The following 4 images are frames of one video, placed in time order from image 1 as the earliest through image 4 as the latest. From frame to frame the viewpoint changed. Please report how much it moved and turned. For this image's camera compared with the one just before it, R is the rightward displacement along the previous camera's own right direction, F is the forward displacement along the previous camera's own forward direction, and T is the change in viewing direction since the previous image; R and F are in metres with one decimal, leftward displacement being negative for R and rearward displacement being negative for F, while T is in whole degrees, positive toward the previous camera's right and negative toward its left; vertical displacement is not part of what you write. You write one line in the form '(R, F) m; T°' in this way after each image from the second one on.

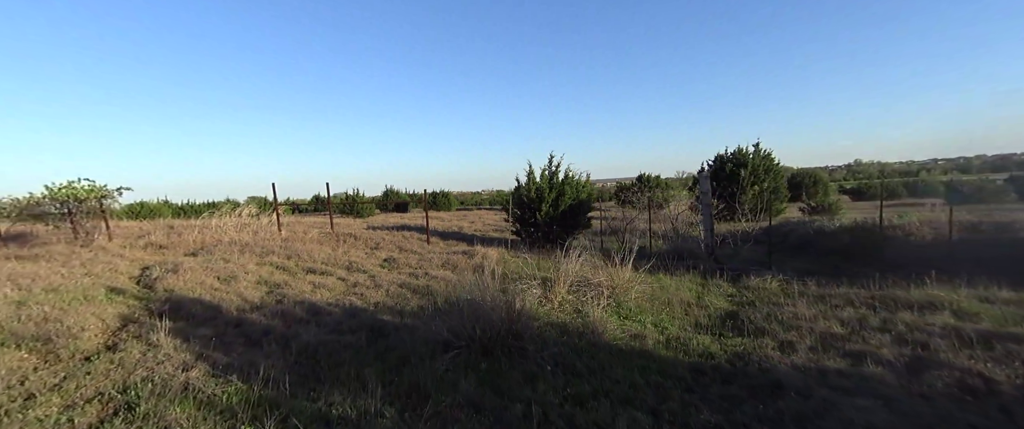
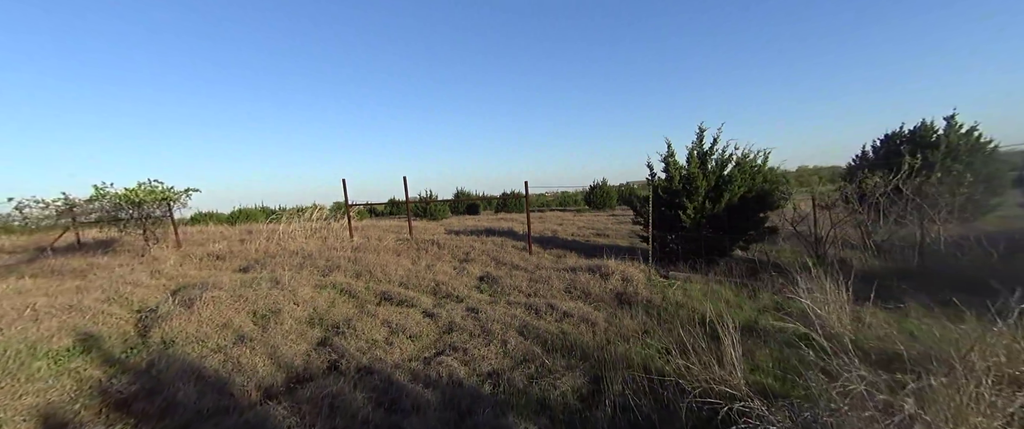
(-1.4, +2.7) m; -10°
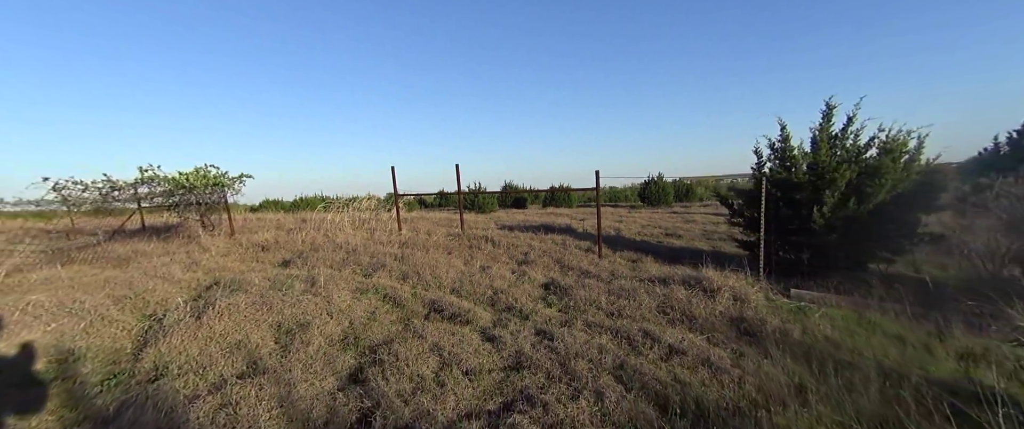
(-0.4, +1.1) m; -7°
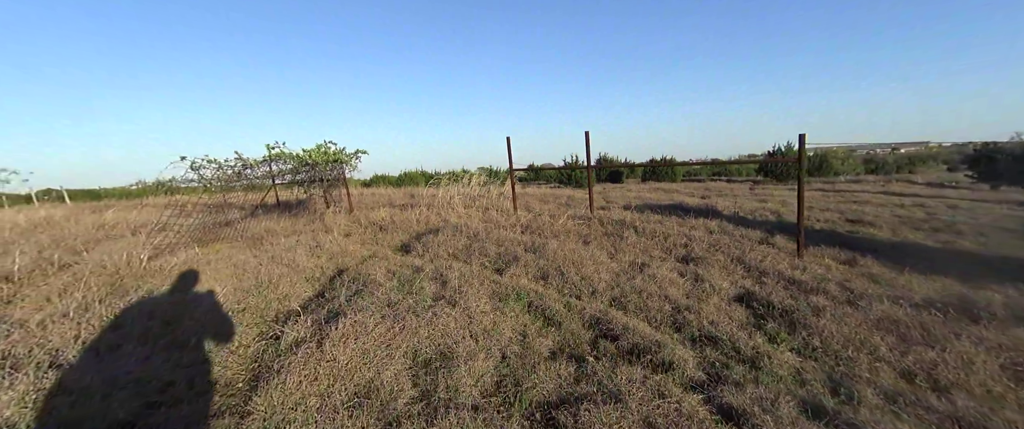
(-1.0, +1.3) m; -13°
